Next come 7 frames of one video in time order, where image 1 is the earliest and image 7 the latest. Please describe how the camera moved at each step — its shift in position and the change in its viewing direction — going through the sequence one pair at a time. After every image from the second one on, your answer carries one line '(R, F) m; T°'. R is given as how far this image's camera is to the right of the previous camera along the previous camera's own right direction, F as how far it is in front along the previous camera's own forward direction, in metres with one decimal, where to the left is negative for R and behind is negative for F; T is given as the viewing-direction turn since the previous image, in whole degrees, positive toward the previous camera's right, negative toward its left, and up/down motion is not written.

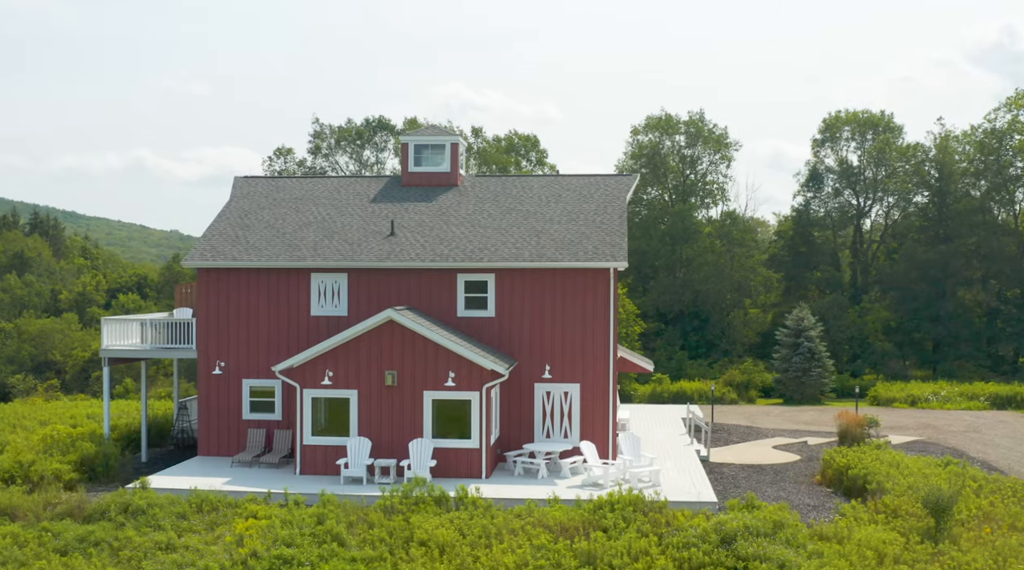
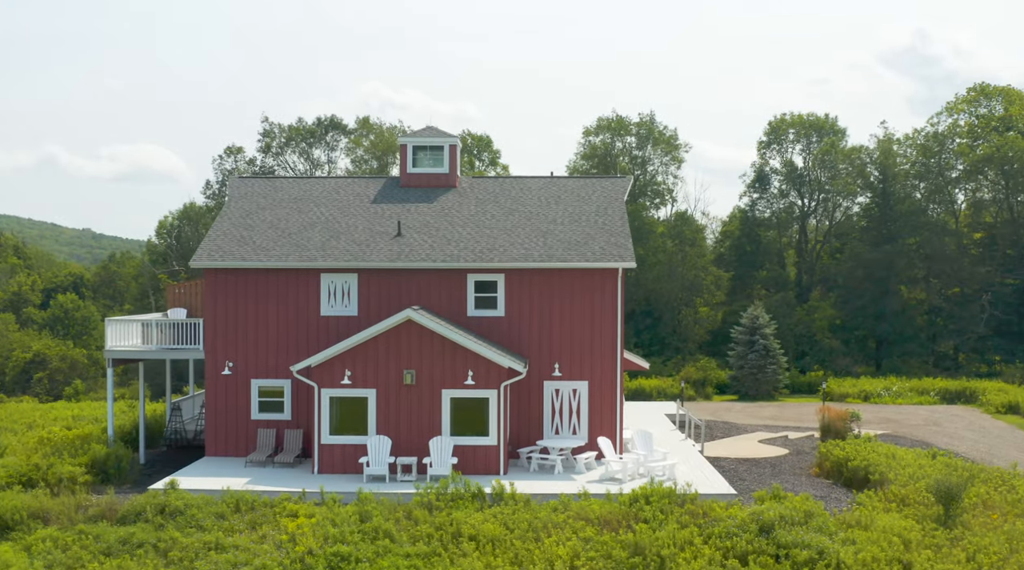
(-1.5, -0.3) m; +4°
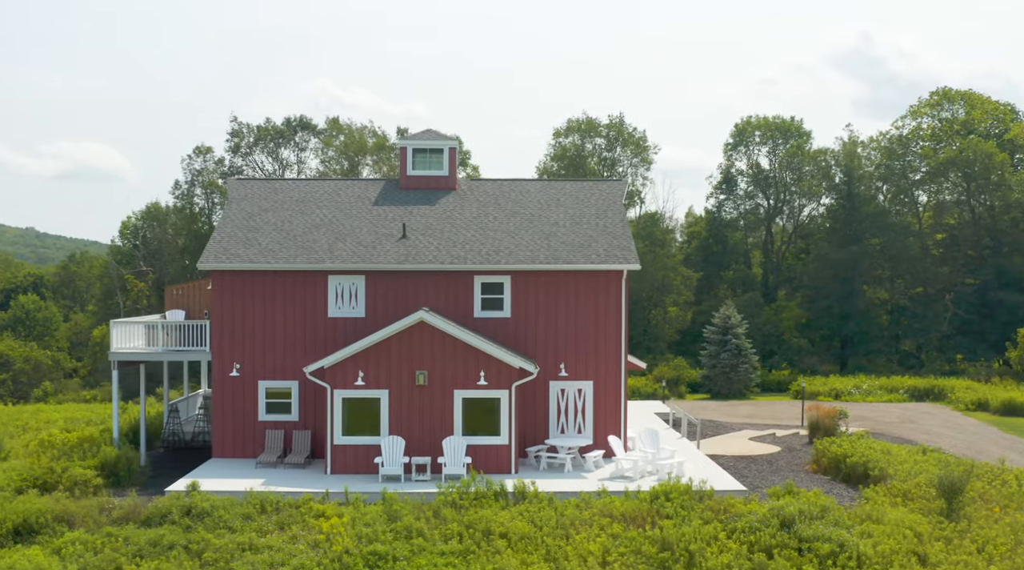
(-1.0, -0.3) m; +2°
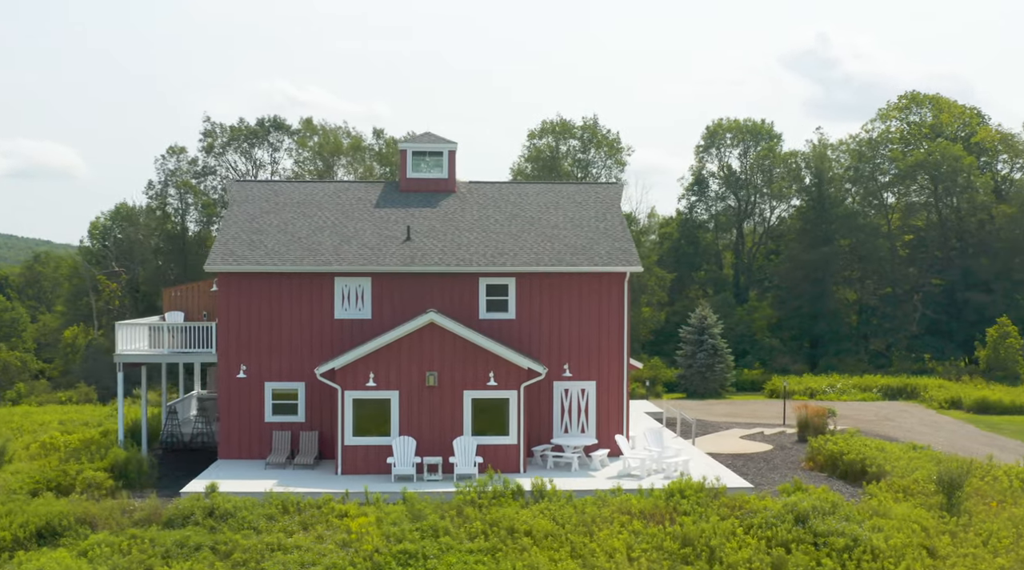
(-0.8, -0.3) m; +2°
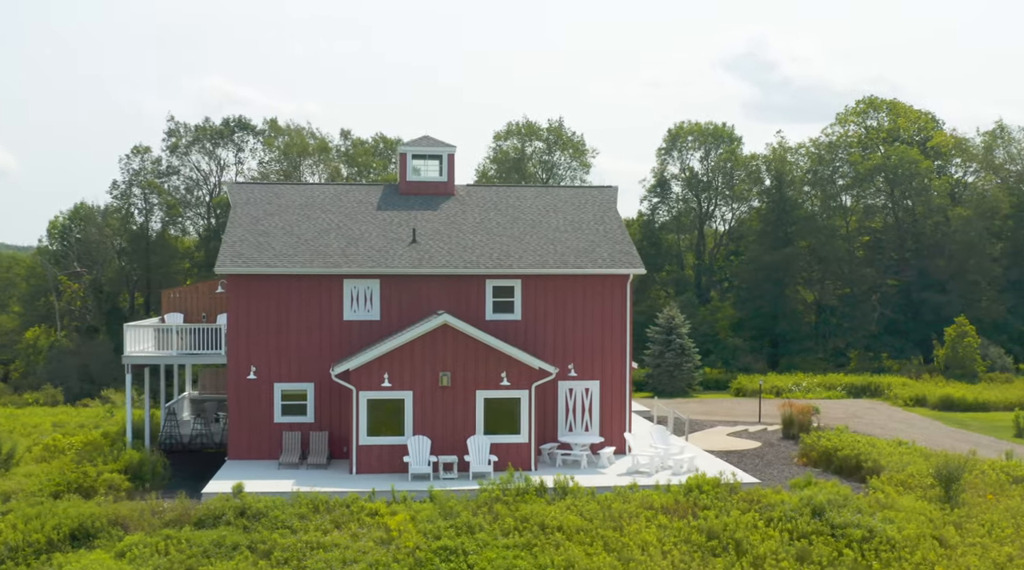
(-1.2, -0.4) m; +3°
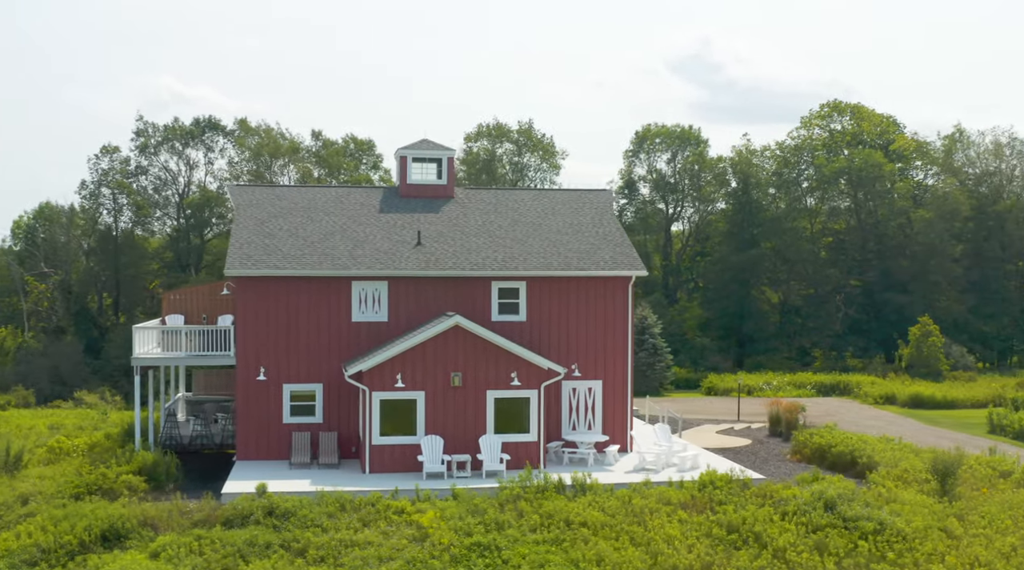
(-1.0, -0.4) m; +2°
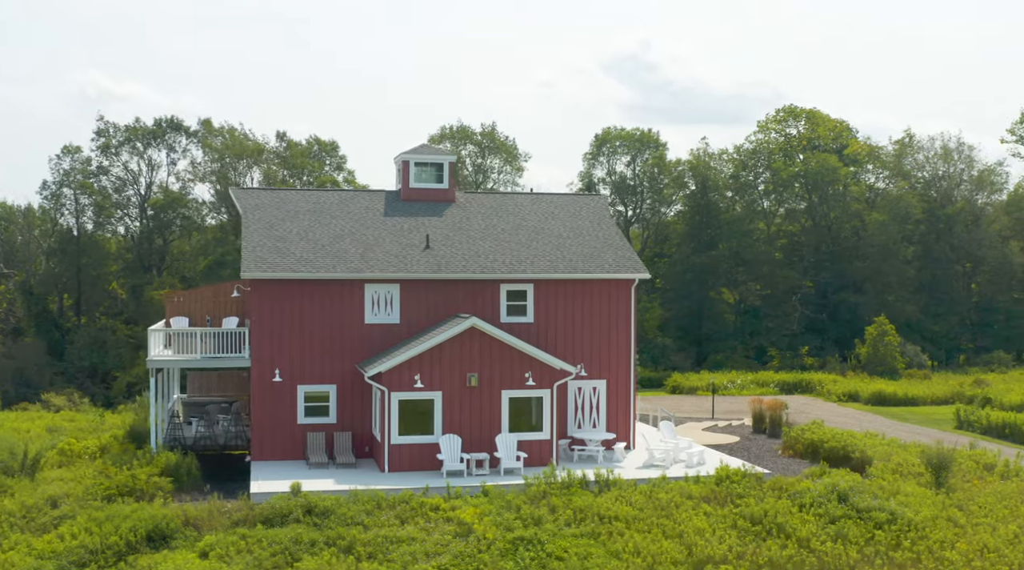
(-1.4, -0.5) m; +3°
